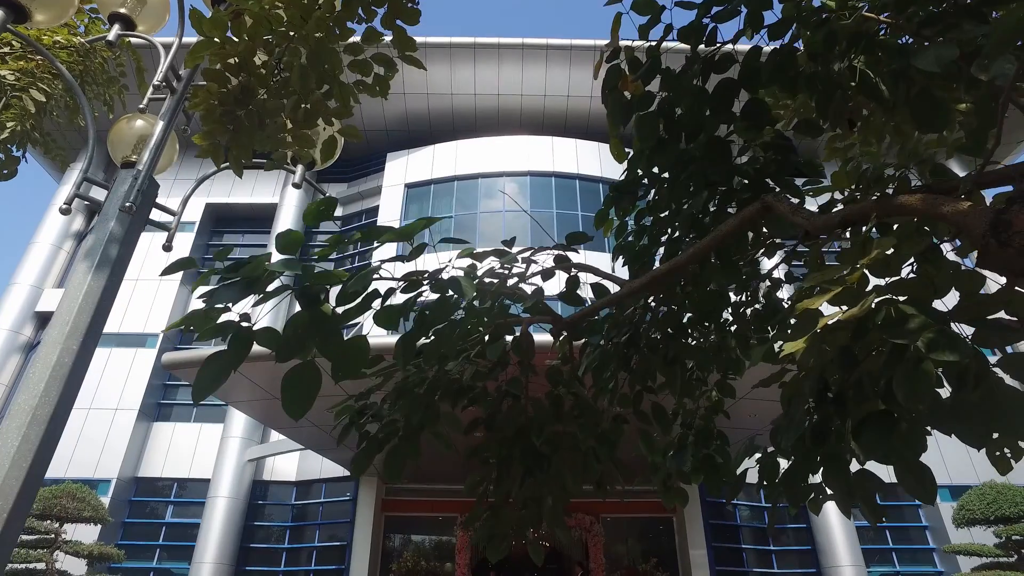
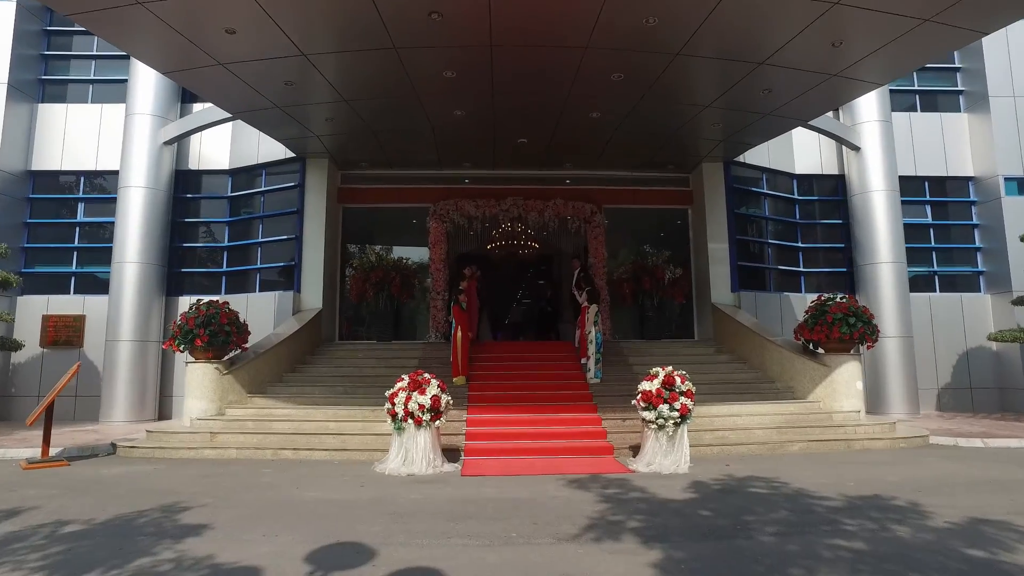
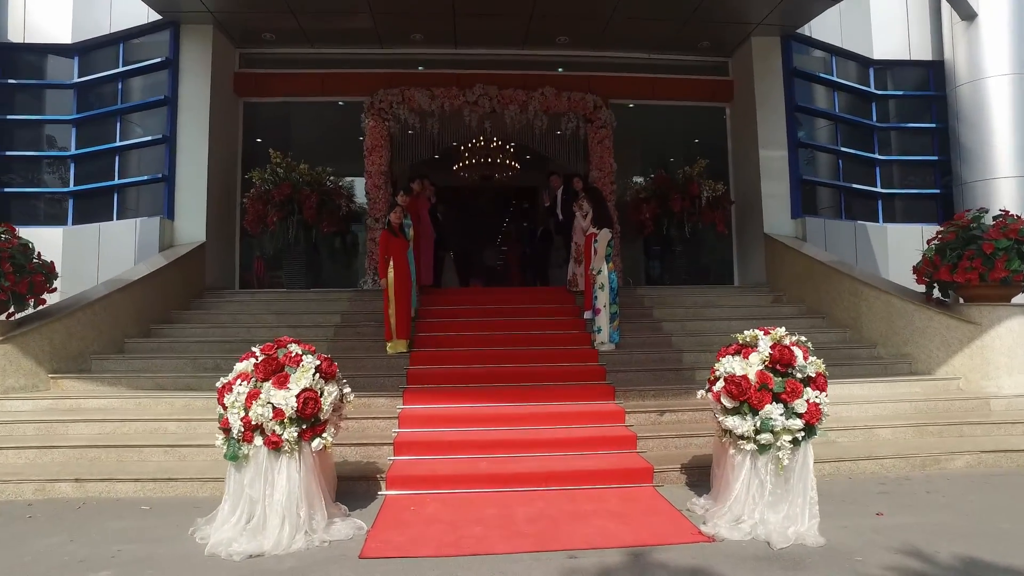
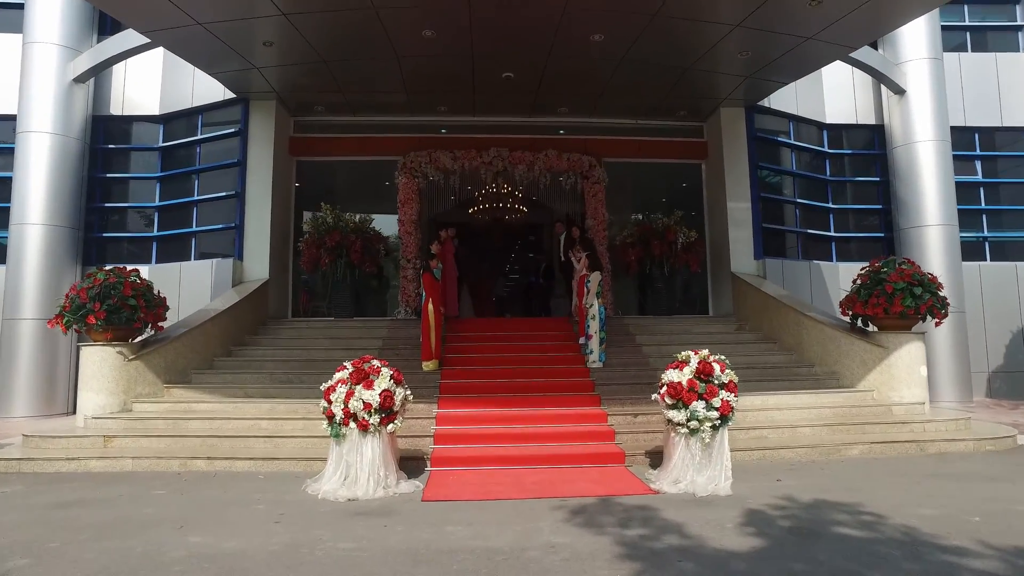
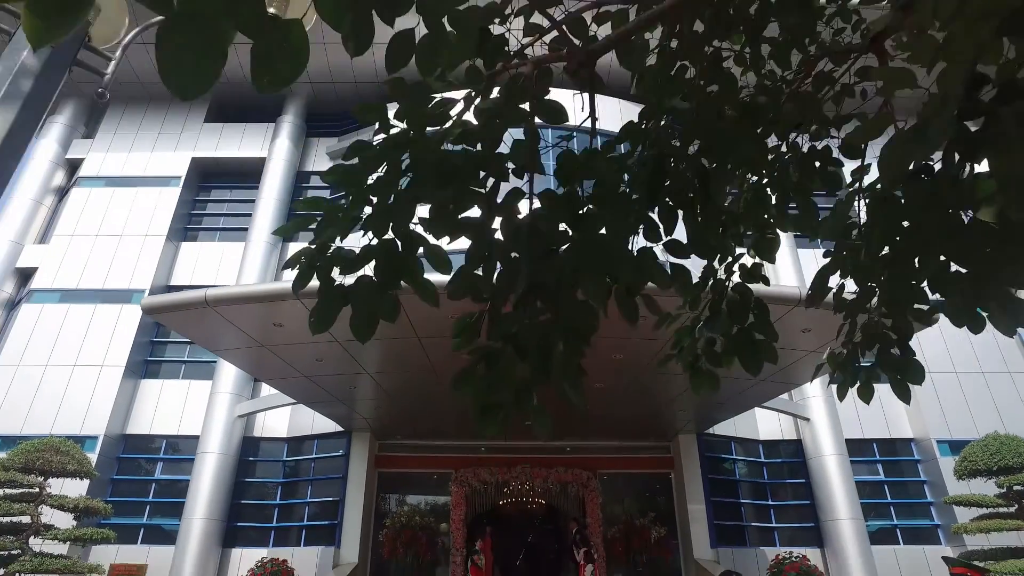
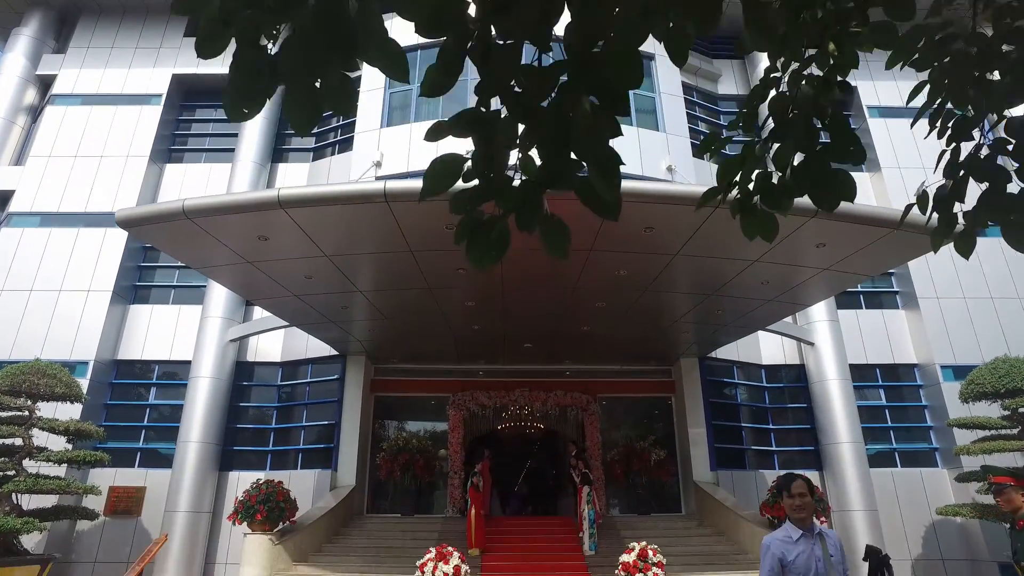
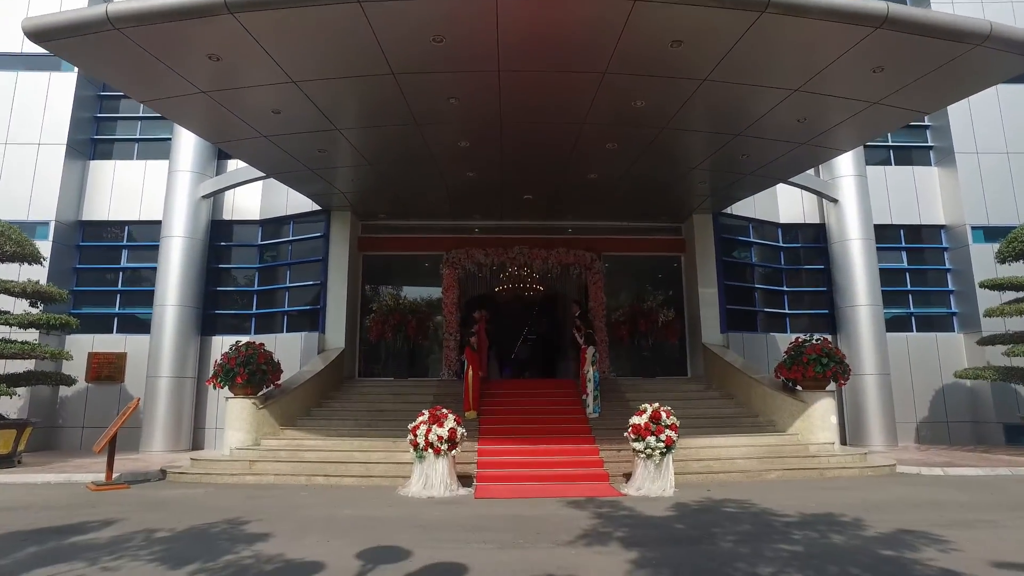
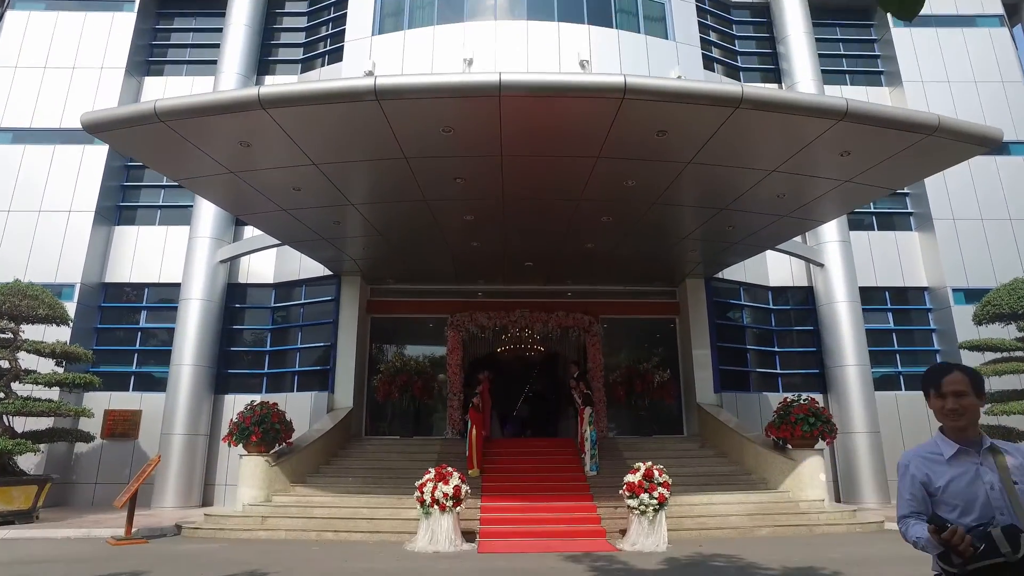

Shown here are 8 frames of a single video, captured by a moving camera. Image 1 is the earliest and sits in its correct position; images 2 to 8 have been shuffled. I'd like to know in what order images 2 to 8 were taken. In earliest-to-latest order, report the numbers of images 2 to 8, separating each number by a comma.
5, 6, 8, 7, 2, 4, 3
